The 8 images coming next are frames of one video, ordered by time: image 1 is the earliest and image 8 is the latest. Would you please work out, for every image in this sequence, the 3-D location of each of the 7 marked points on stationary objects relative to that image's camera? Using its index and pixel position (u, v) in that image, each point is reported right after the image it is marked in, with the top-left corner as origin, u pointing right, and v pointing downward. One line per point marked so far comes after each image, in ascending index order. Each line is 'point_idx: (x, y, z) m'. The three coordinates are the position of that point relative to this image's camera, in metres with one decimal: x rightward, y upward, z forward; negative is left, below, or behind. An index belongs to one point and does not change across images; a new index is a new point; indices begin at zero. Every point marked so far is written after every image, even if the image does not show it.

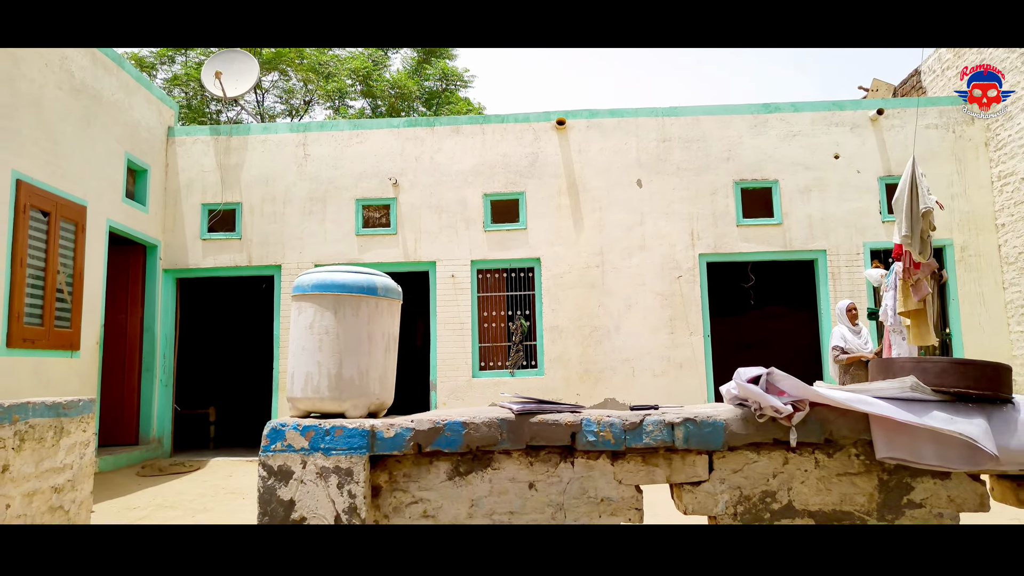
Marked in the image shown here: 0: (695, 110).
0: (+2.5, +2.4, +9.1) m
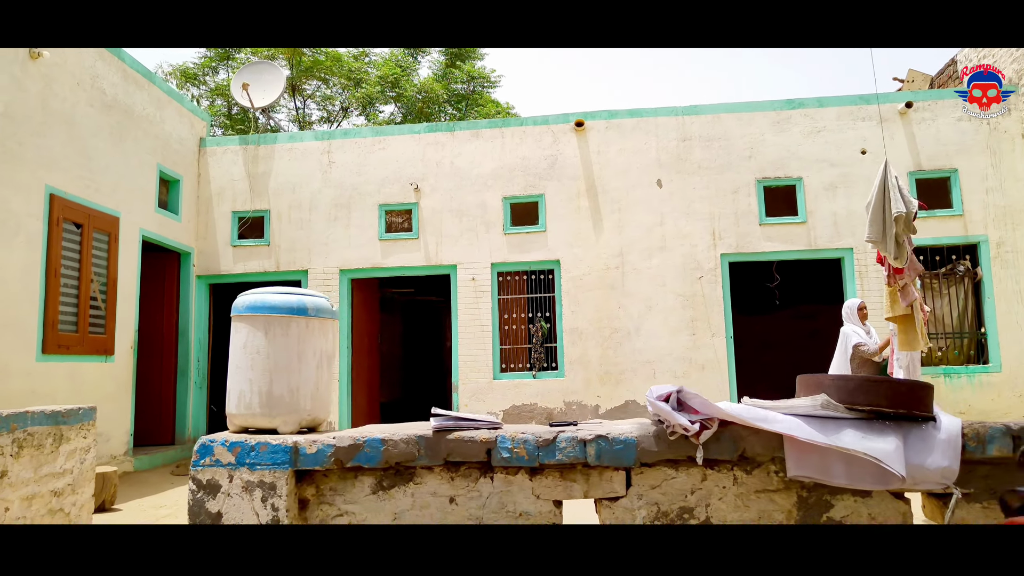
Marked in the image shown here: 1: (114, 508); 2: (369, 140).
0: (+2.7, +2.4, +8.9) m
1: (-3.6, -2.0, +6.1) m
2: (-2.1, +2.1, +9.7) m
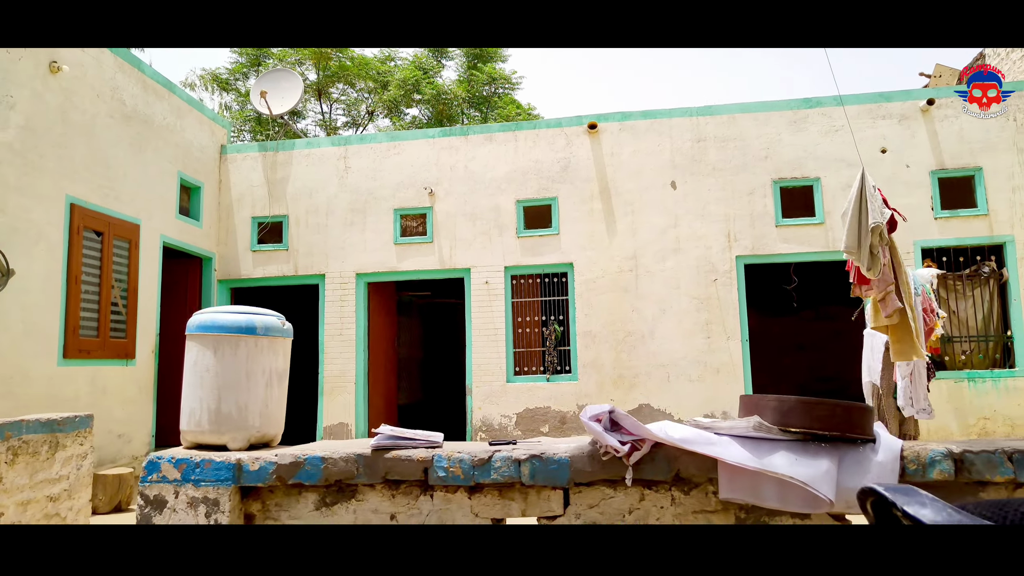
0: (+2.9, +2.3, +8.8) m
1: (-3.6, -2.1, +6.3) m
2: (-1.9, +2.1, +9.8) m
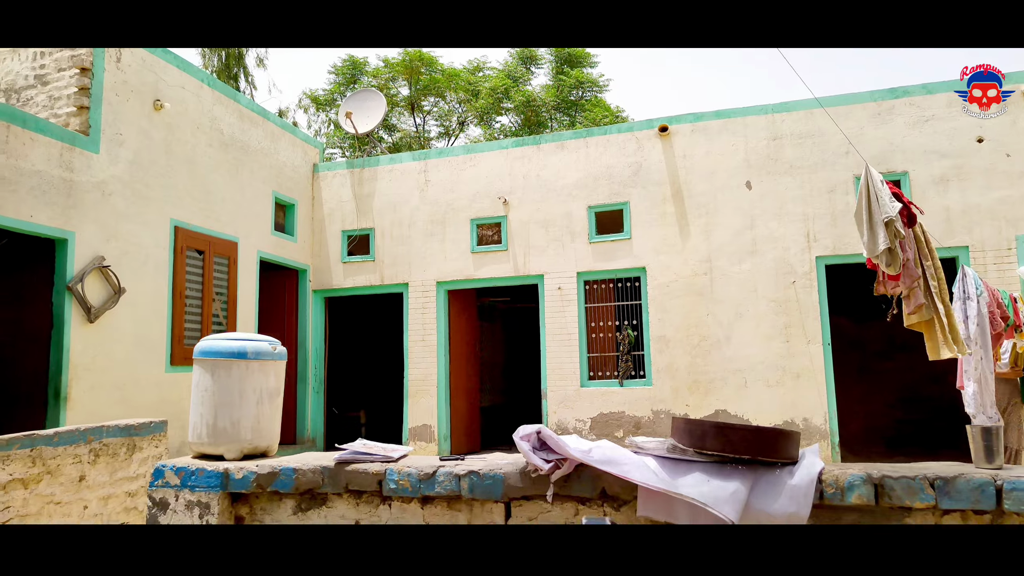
0: (+3.7, +2.3, +8.4) m
1: (-3.0, -2.2, +7.0) m
2: (-0.8, +2.0, +10.2) m
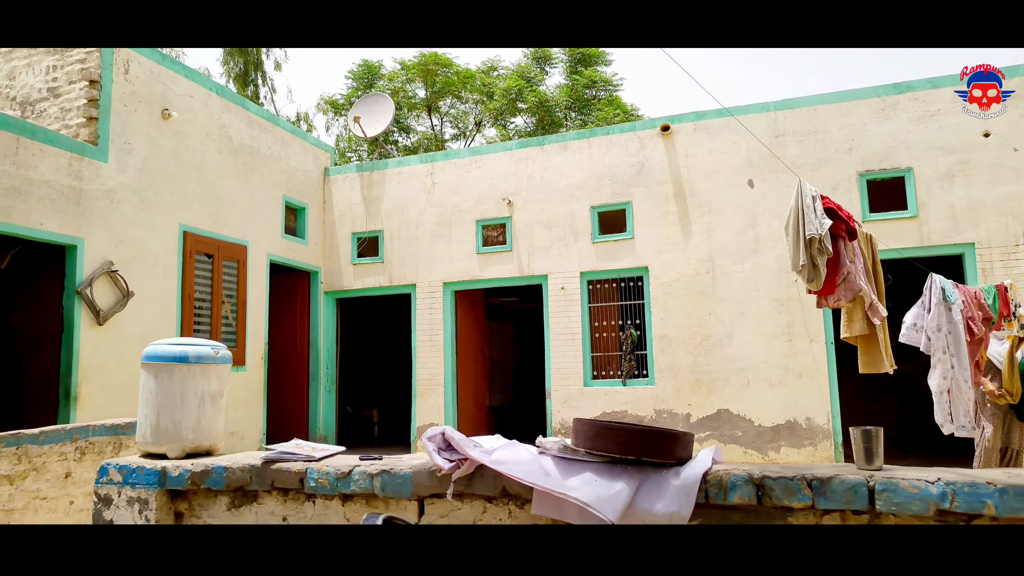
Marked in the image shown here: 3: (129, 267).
0: (+3.7, +2.3, +8.4) m
1: (-3.0, -2.2, +7.2) m
2: (-0.7, +2.0, +10.3) m
3: (-4.0, +0.2, +7.0) m
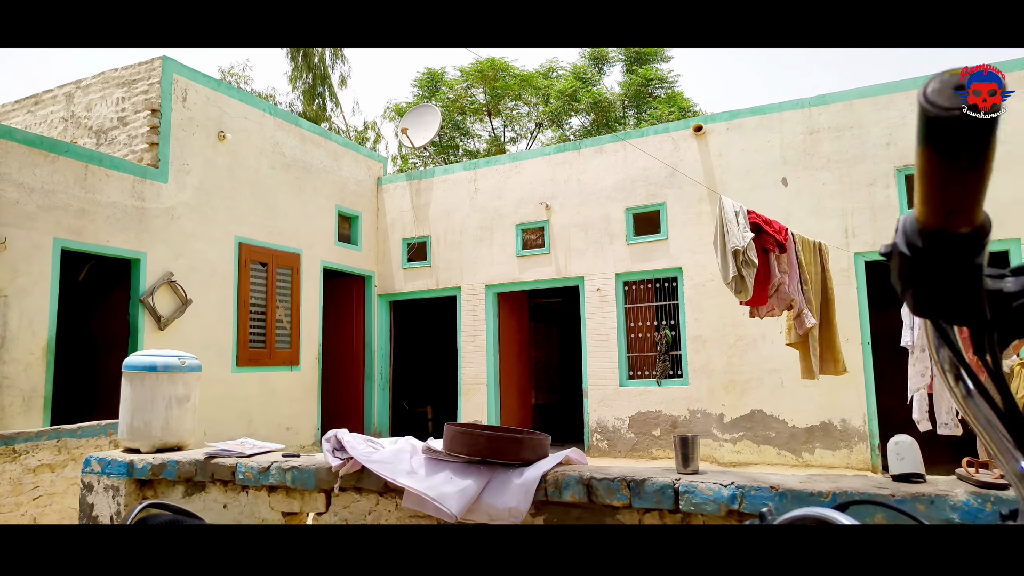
0: (+4.1, +2.4, +8.1) m
1: (-2.7, -2.3, +7.8) m
2: (-0.1, +1.9, +10.6) m
3: (-3.7, +0.1, +7.8) m
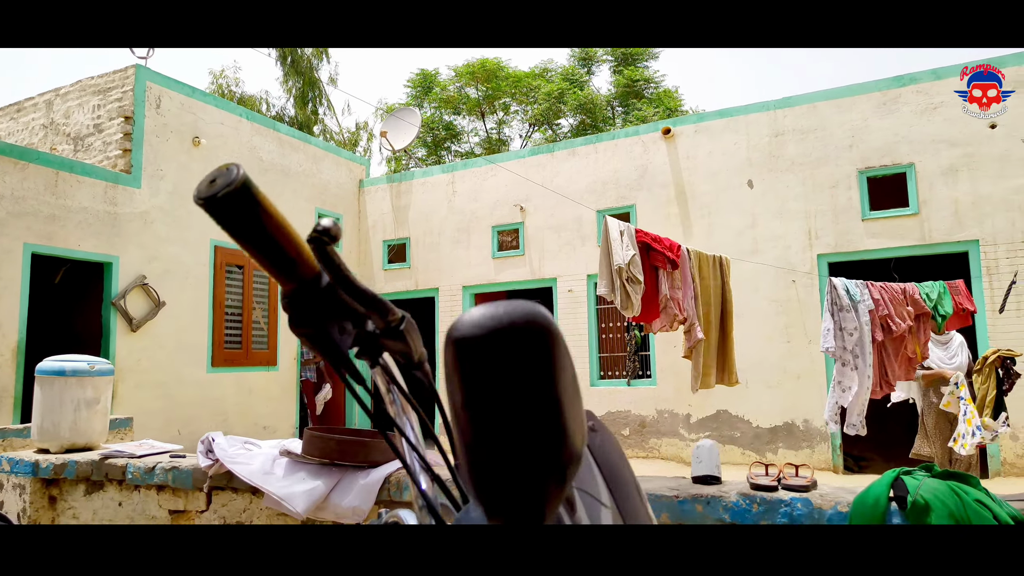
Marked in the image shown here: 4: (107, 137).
0: (+3.6, +2.3, +8.2) m
1: (-3.1, -2.4, +8.0) m
2: (-0.4, +1.9, +10.7) m
3: (-4.2, +0.1, +8.0) m
4: (-4.8, +1.8, +7.9) m
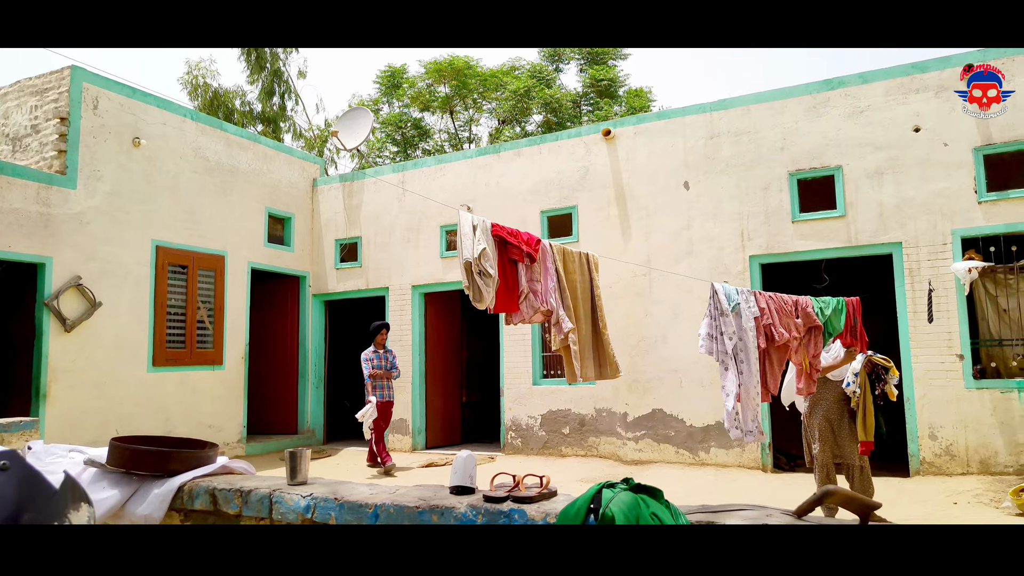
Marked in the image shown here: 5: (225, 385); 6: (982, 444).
0: (+2.9, +2.3, +8.3) m
1: (-3.8, -2.4, +8.1) m
2: (-1.2, +1.9, +10.8) m
3: (-4.9, +0.1, +8.0) m
4: (-5.5, +1.8, +7.9) m
5: (-4.1, -1.4, +9.6) m
6: (+4.8, -1.6, +6.8) m
